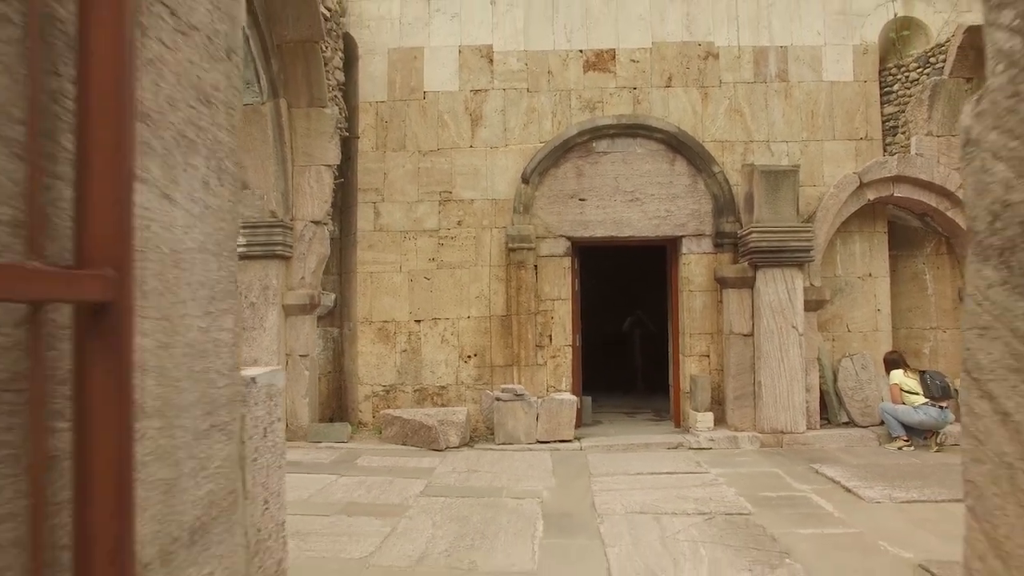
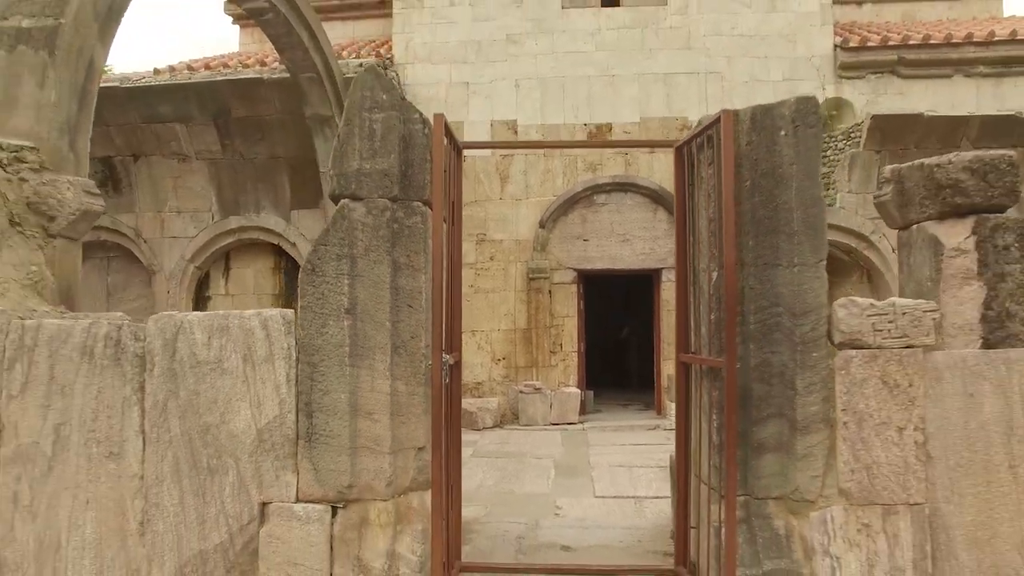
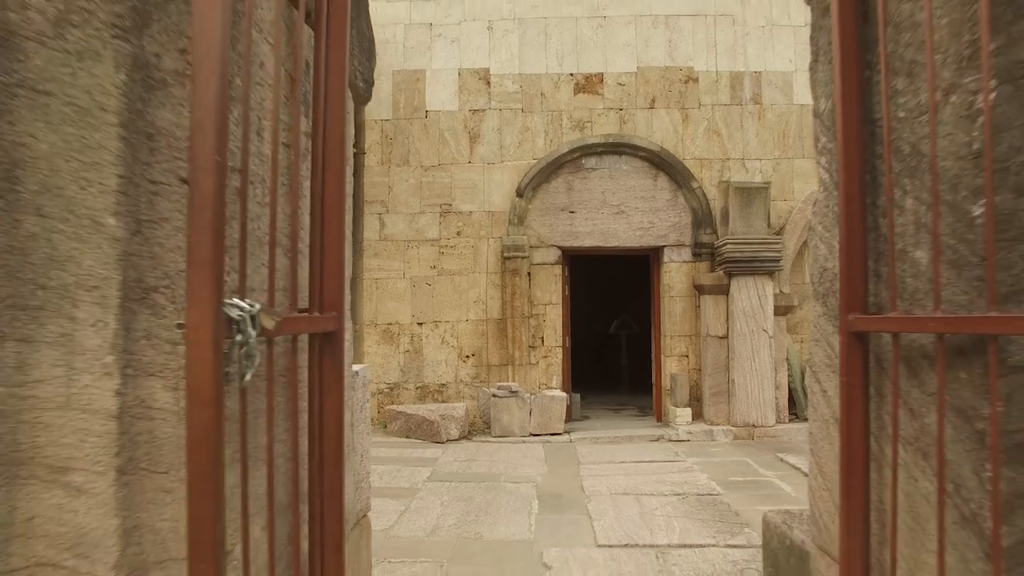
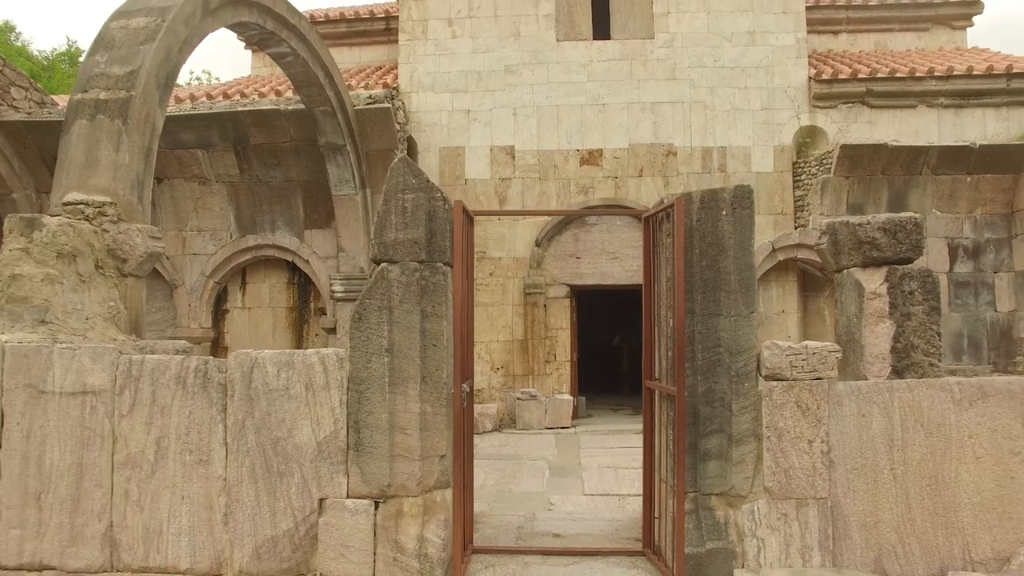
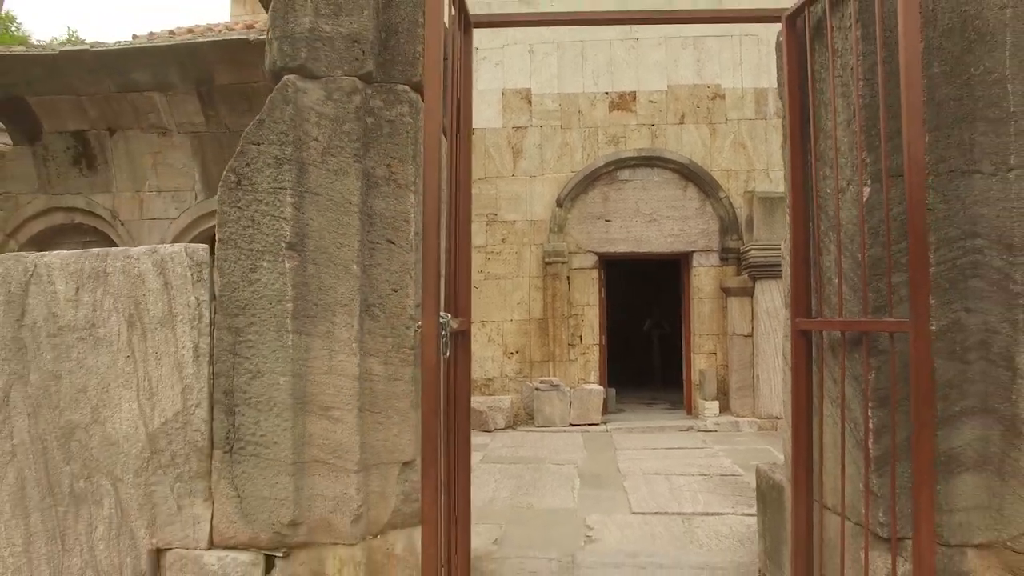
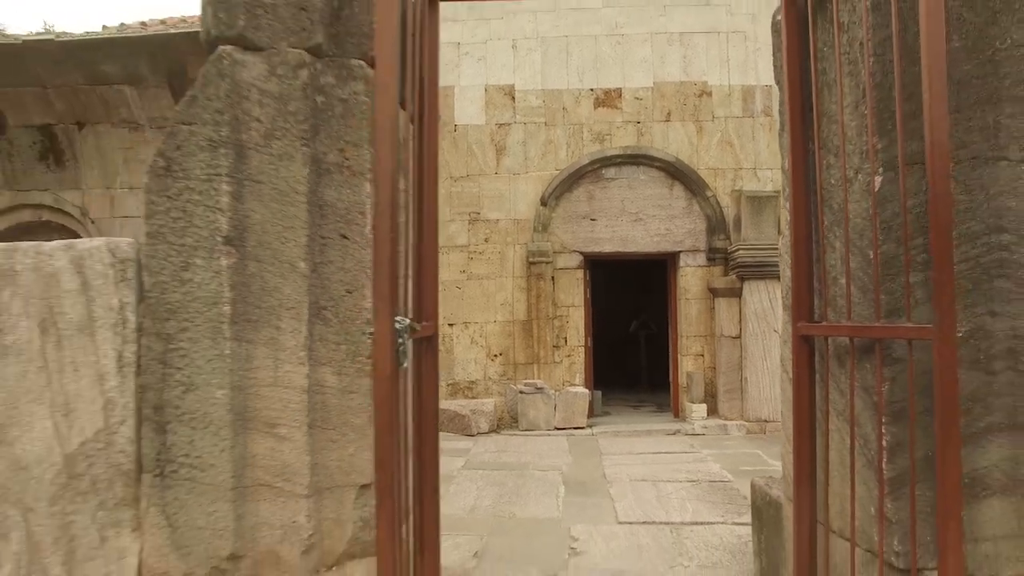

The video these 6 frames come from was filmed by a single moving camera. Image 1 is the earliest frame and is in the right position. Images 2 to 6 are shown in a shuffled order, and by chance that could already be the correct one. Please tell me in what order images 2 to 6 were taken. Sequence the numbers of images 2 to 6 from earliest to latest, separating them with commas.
3, 6, 5, 2, 4
